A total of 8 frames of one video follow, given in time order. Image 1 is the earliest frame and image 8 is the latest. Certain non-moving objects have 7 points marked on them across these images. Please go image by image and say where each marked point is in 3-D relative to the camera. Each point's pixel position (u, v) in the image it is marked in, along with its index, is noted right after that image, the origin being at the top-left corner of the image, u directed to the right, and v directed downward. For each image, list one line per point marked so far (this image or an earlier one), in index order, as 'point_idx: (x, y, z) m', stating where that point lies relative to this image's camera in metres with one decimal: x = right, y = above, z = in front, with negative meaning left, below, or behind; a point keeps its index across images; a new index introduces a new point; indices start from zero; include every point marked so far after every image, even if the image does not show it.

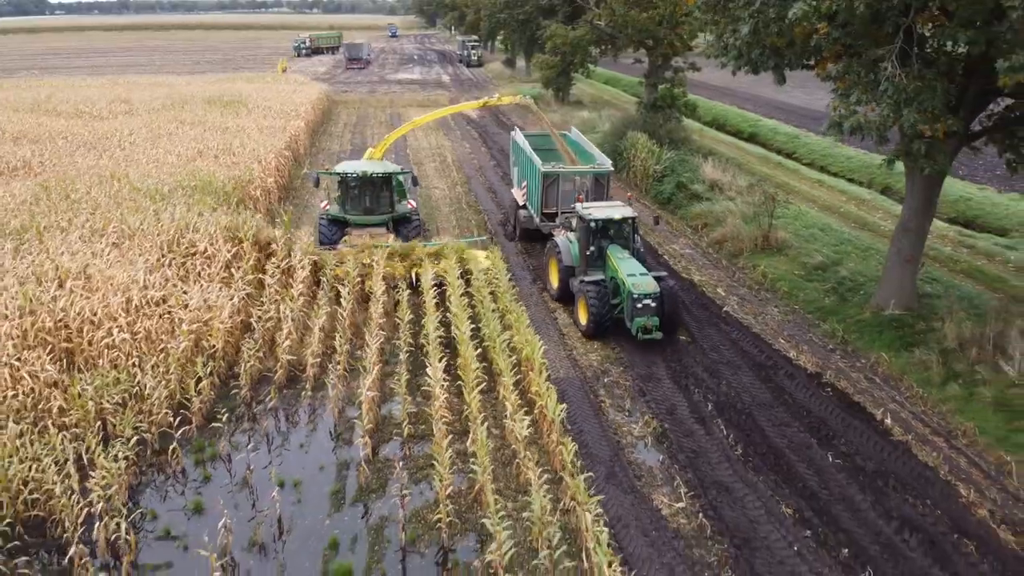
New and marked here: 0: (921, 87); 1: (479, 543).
0: (+3.6, +1.8, +7.7) m
1: (-0.2, -2.0, +6.9) m
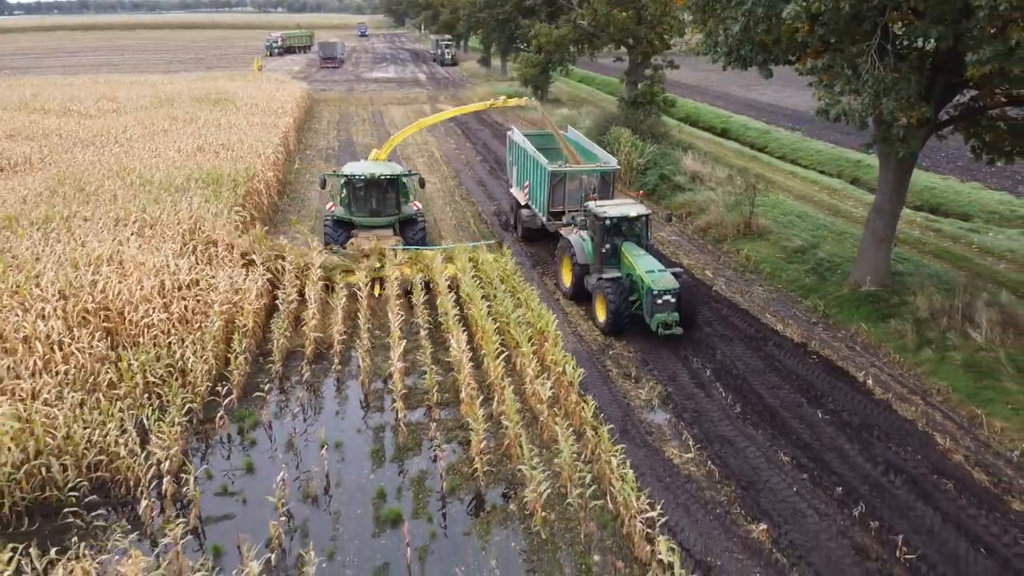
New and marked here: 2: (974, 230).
0: (+3.8, +2.0, +8.5) m
1: (0.0, -1.8, +7.7) m
2: (+8.2, +1.0, +15.5) m
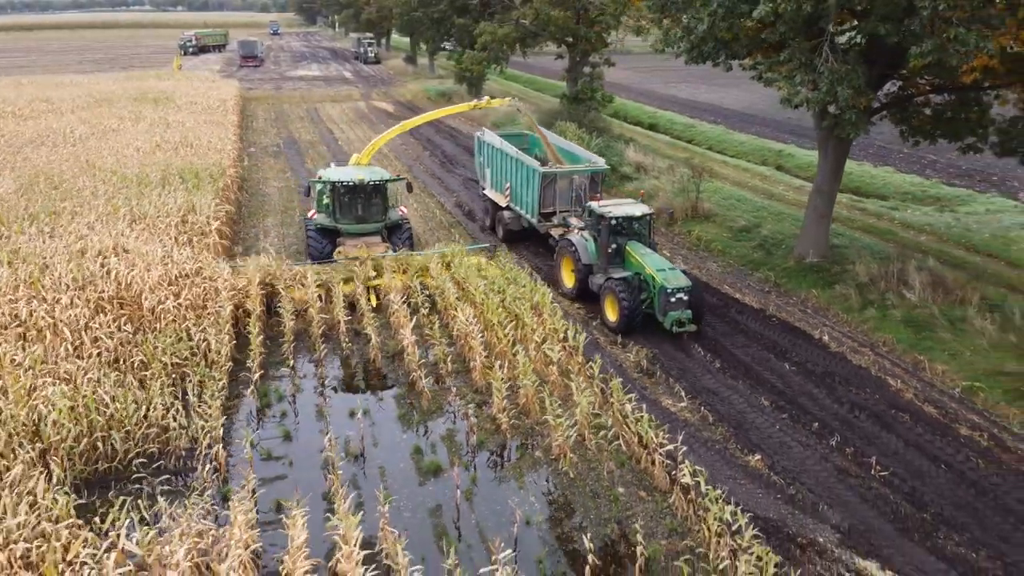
0: (+3.8, +2.5, +9.8) m
1: (+0.3, -1.5, +8.6) m
2: (+7.5, +1.6, +17.2) m
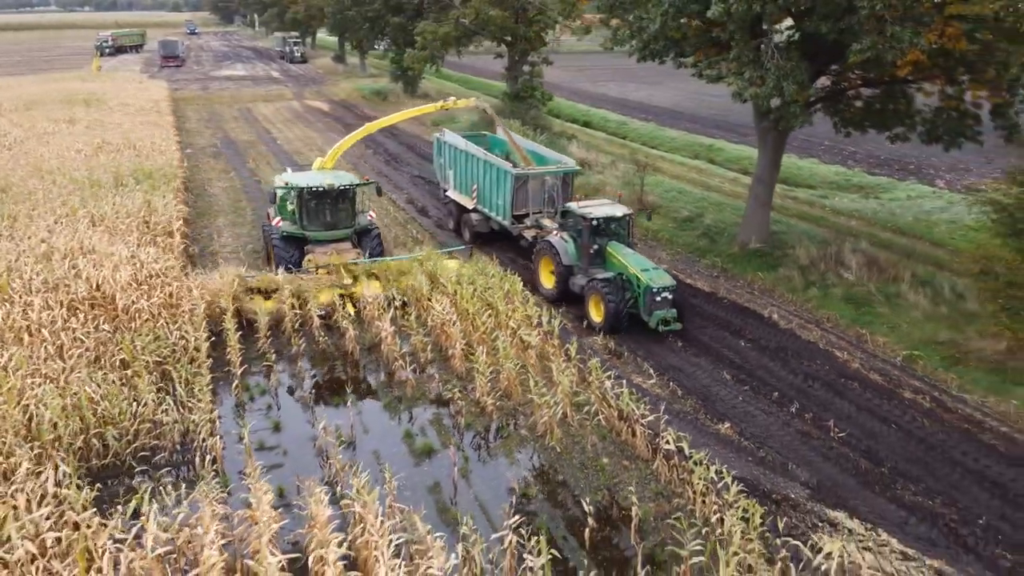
0: (+3.4, +2.7, +10.6) m
1: (+0.1, -1.3, +9.0) m
2: (+6.5, +1.9, +18.2) m
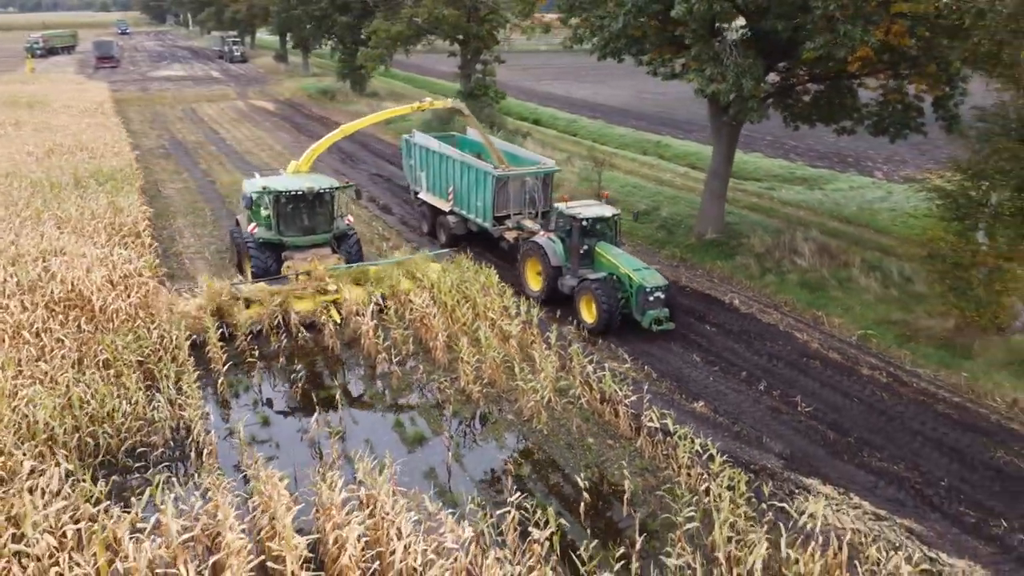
0: (+3.0, +2.9, +11.1) m
1: (-0.1, -1.2, +9.3) m
2: (+5.6, +2.2, +19.0) m
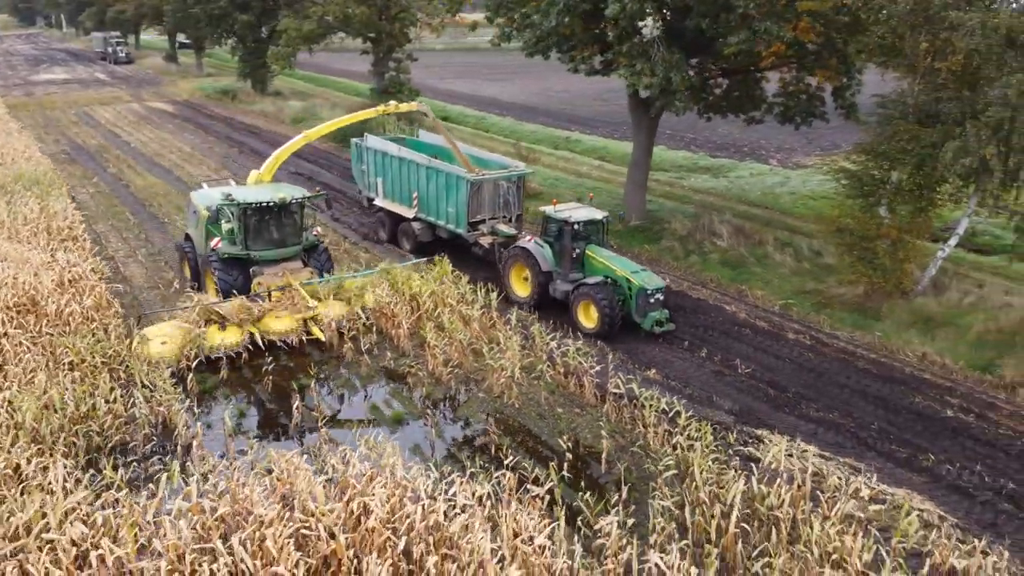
0: (+2.3, +3.2, +12.0) m
1: (-0.4, -1.1, +9.9) m
2: (+3.9, +2.6, +20.1) m
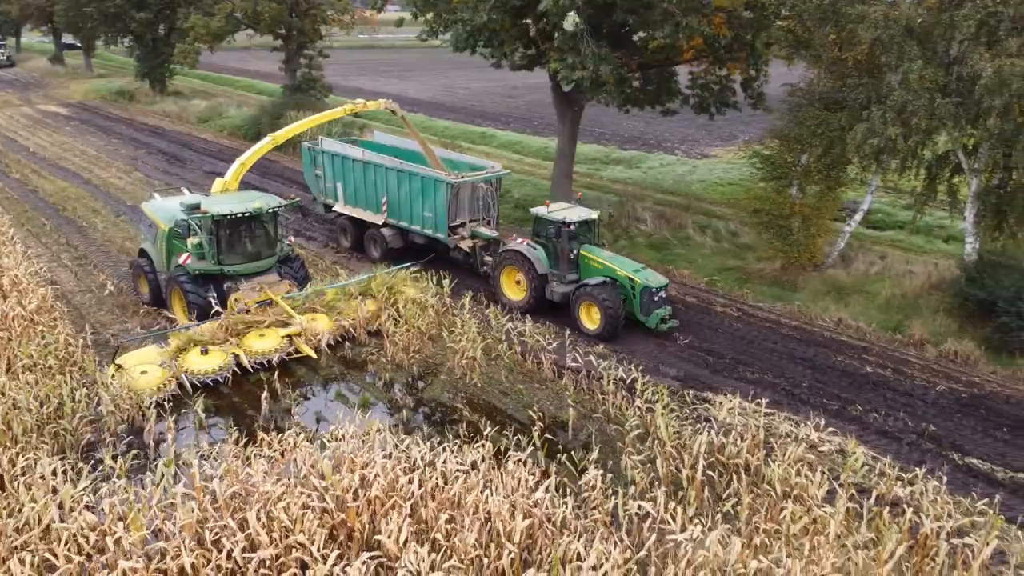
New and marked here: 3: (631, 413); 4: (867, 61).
0: (+1.3, +3.4, +12.7) m
1: (-0.9, -0.9, +10.3) m
2: (+2.0, +2.9, +20.9) m
3: (+1.2, -1.2, +8.6) m
4: (+4.7, +3.0, +11.6) m
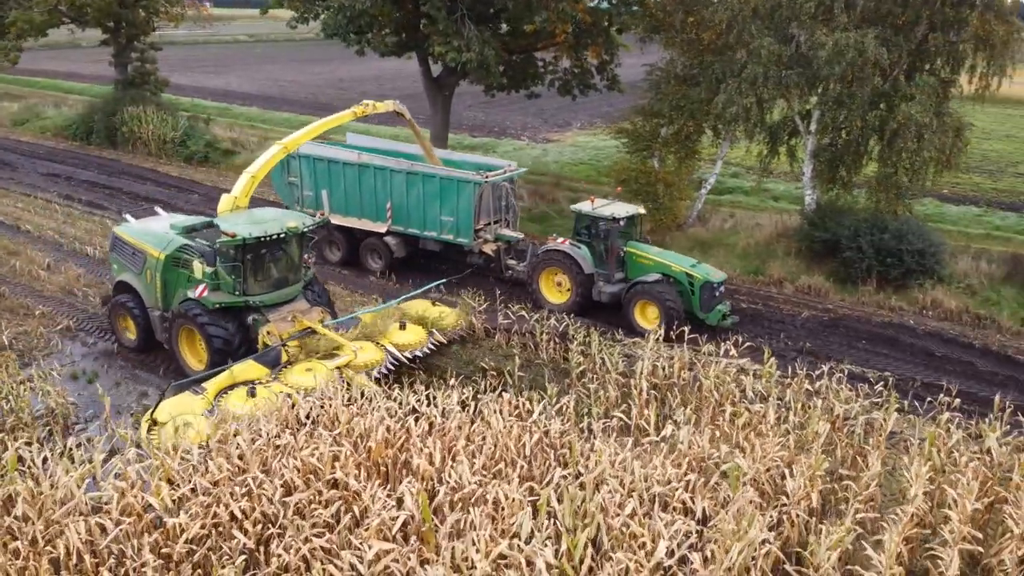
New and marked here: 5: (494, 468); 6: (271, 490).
0: (-0.5, +3.9, +13.6) m
1: (-1.8, -0.6, +10.8) m
2: (-1.5, +3.4, +21.8) m
3: (+0.6, -0.8, +9.7) m
4: (+3.1, +3.8, +13.3) m
5: (-0.1, -1.4, +6.5) m
6: (-1.8, -1.5, +6.3) m
